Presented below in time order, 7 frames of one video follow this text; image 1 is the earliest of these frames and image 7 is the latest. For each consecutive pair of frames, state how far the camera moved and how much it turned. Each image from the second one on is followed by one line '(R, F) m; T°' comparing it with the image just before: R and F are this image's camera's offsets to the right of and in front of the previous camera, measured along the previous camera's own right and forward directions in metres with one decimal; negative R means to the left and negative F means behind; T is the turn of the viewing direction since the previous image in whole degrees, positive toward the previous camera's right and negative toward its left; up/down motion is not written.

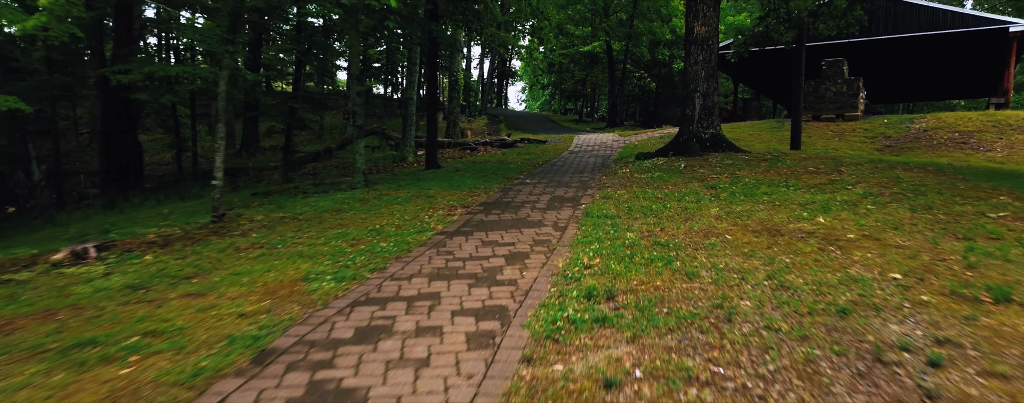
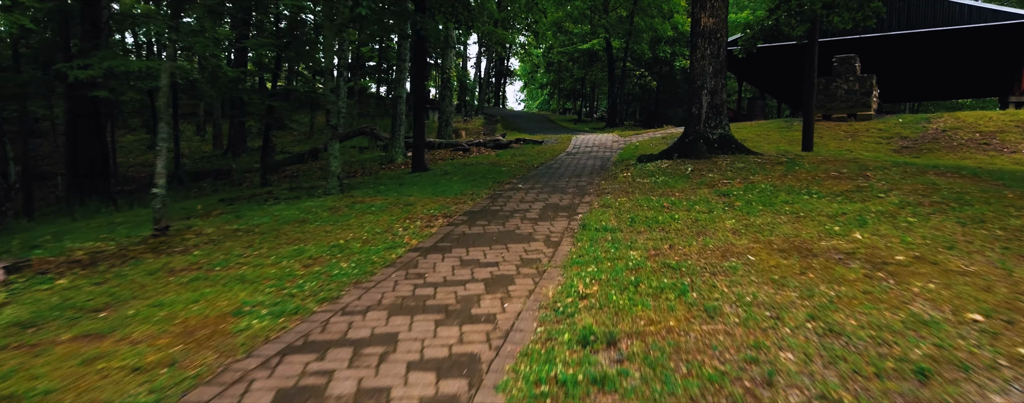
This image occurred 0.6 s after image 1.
(+0.1, +0.9) m; 0°
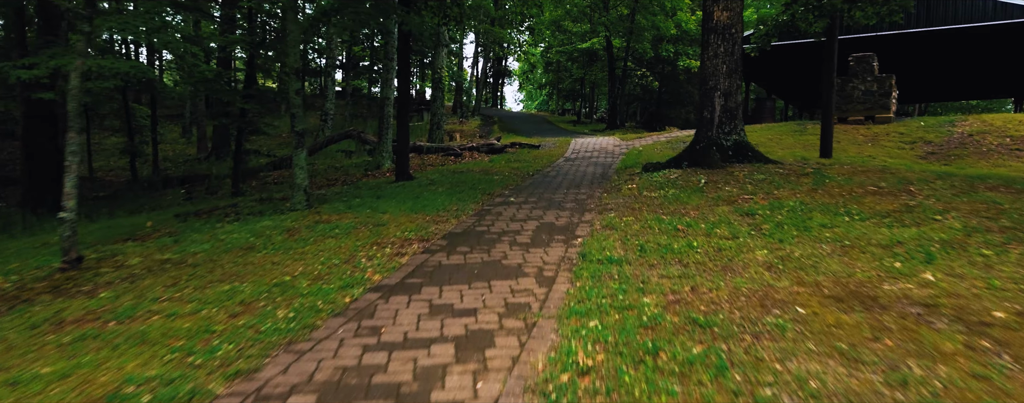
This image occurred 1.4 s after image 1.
(+0.1, +1.1) m; 0°
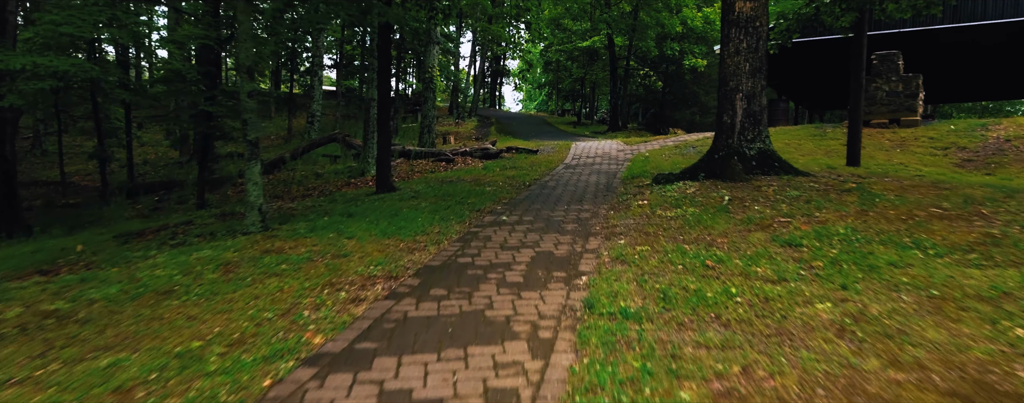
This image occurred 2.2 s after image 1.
(+0.1, +1.2) m; 0°
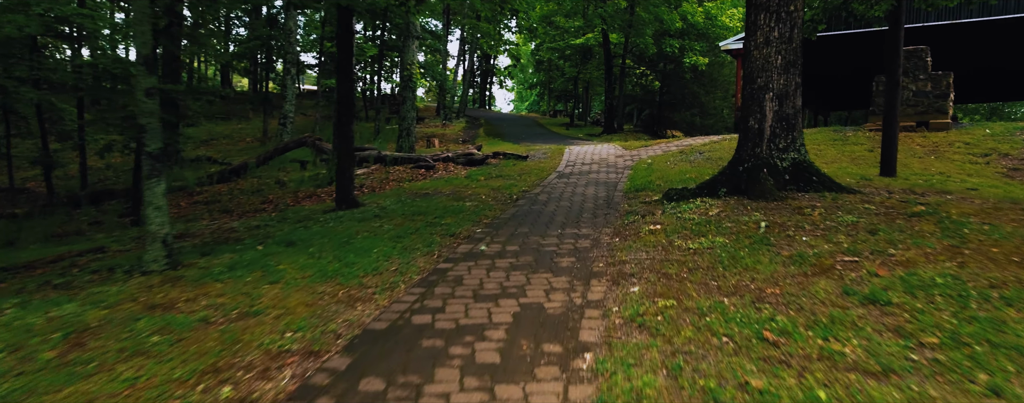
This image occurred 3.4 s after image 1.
(+0.1, +1.5) m; +1°
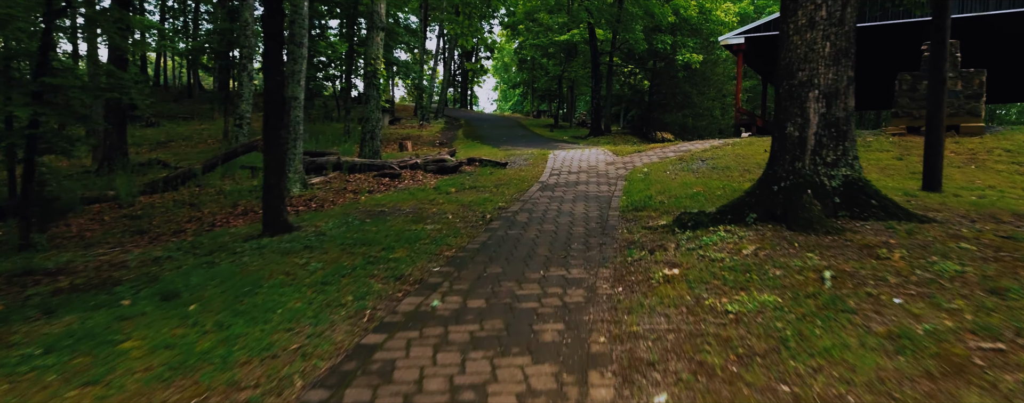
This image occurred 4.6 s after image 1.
(+0.1, +1.7) m; +1°
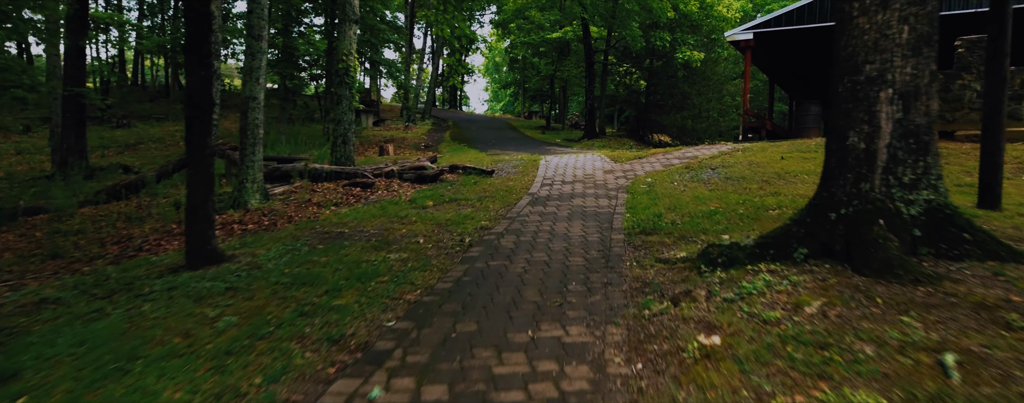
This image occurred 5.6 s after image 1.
(+0.1, +1.3) m; +1°
